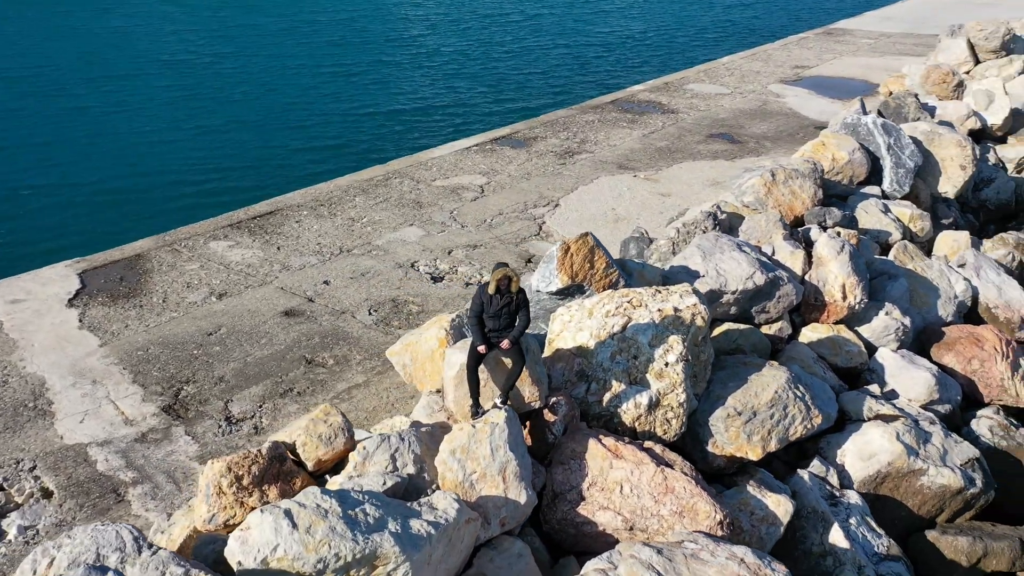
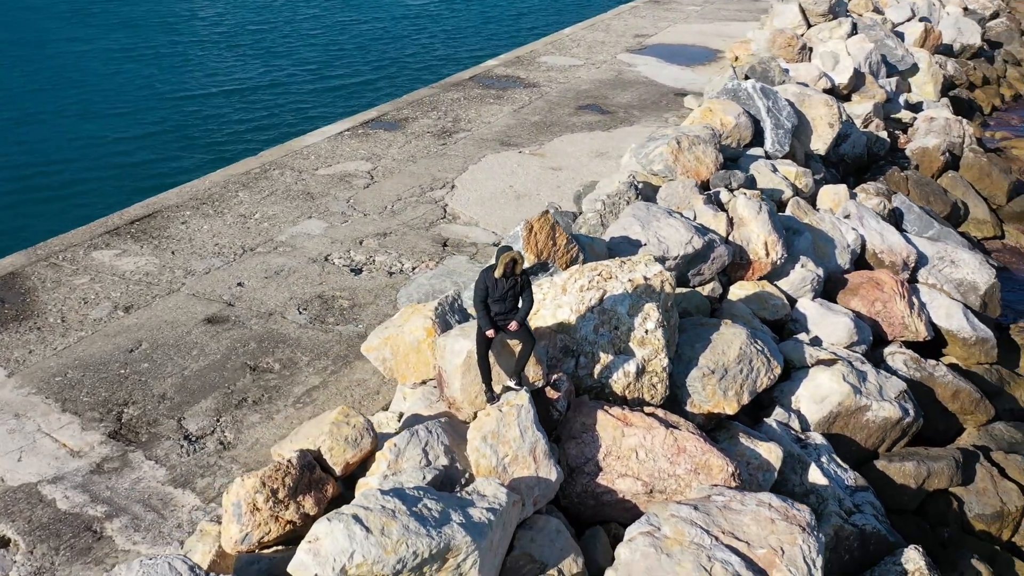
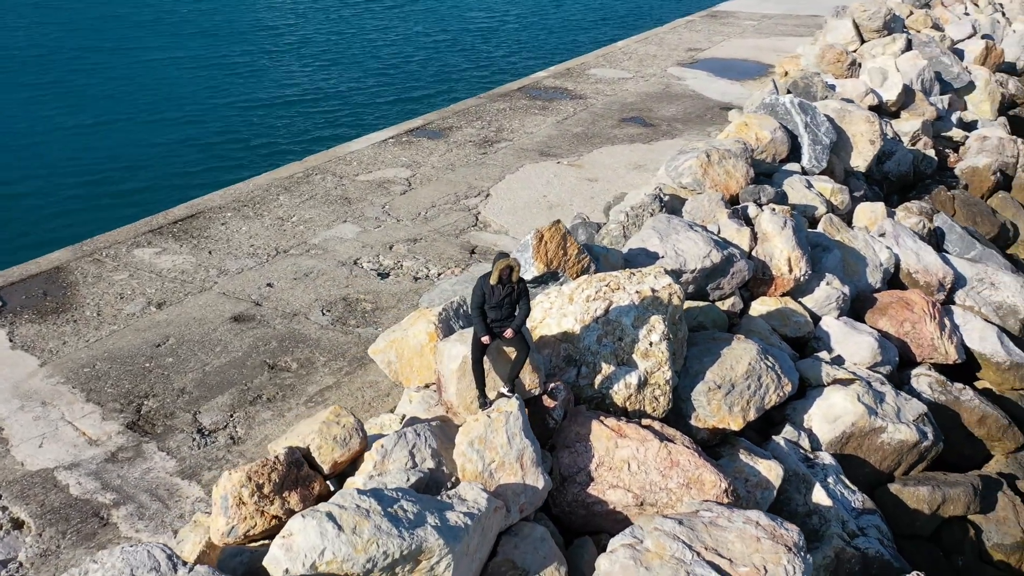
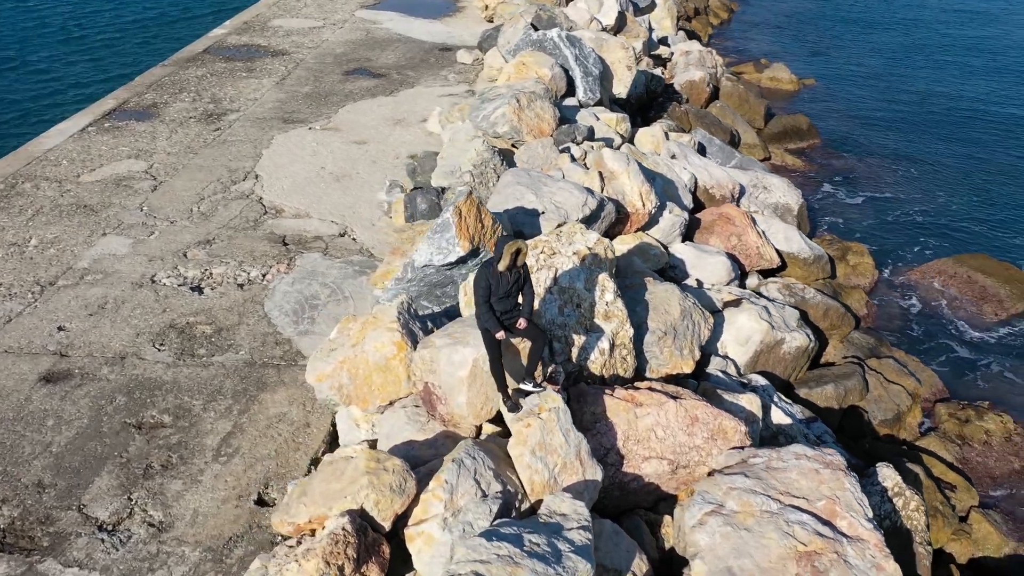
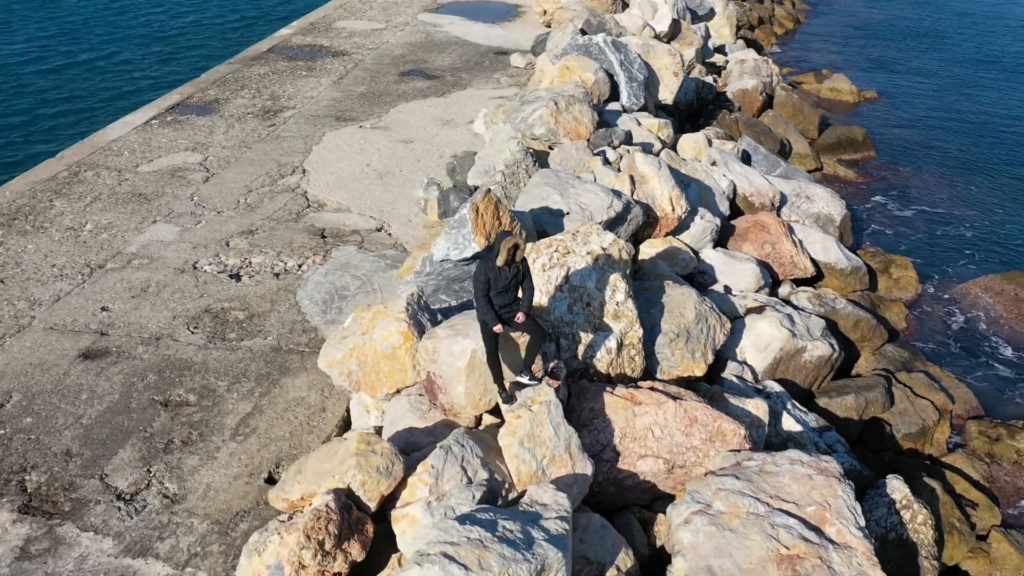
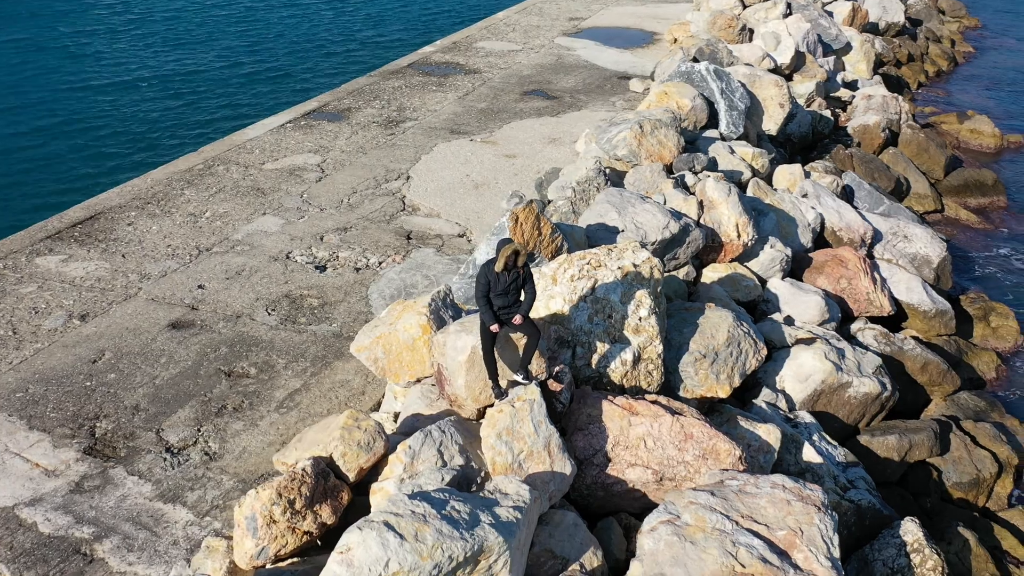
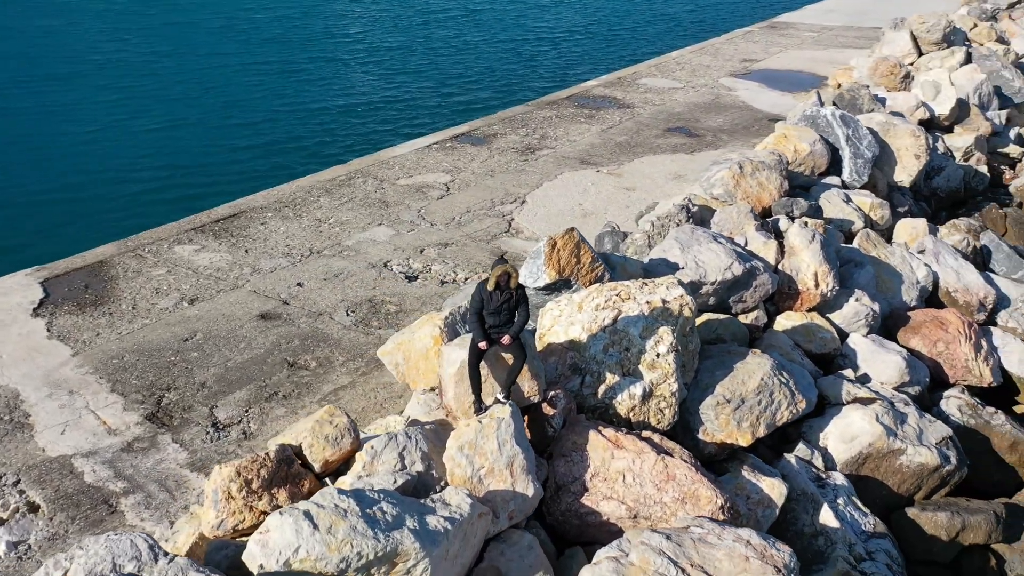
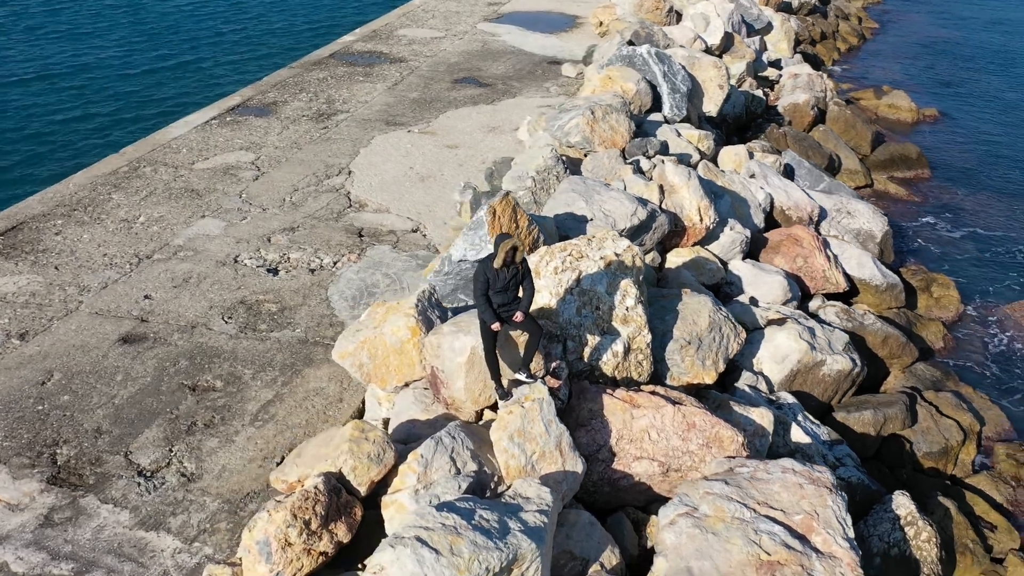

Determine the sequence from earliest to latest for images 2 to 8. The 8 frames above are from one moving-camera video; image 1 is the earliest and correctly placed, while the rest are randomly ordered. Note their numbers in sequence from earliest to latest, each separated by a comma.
7, 3, 2, 6, 8, 5, 4
